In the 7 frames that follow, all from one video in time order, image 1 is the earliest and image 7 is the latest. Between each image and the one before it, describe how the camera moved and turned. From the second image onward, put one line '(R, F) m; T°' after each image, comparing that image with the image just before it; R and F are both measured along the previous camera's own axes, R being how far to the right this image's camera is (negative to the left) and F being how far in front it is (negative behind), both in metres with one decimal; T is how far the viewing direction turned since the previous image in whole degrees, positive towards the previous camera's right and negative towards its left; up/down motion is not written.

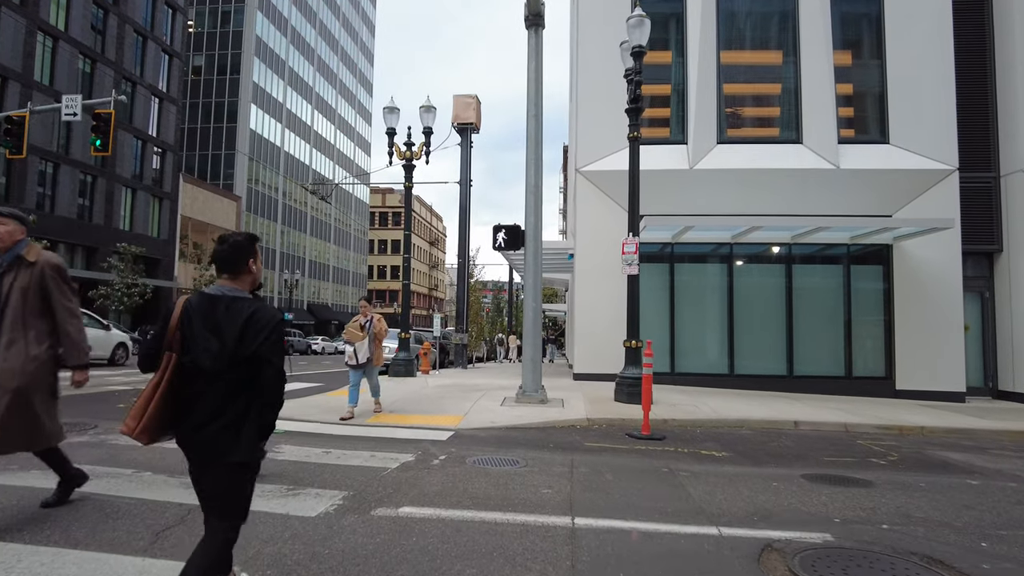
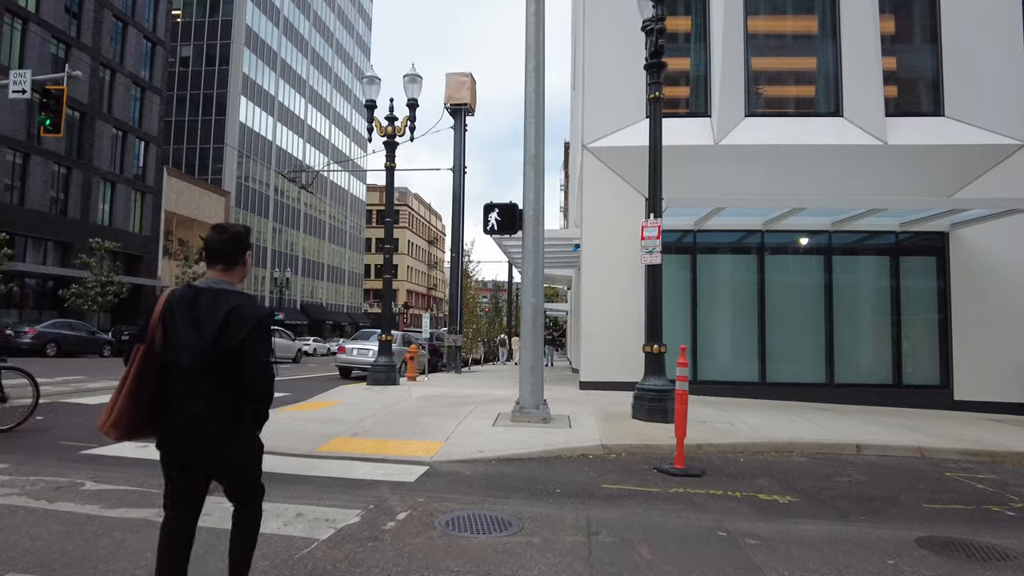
(+0.1, +2.0) m; 0°
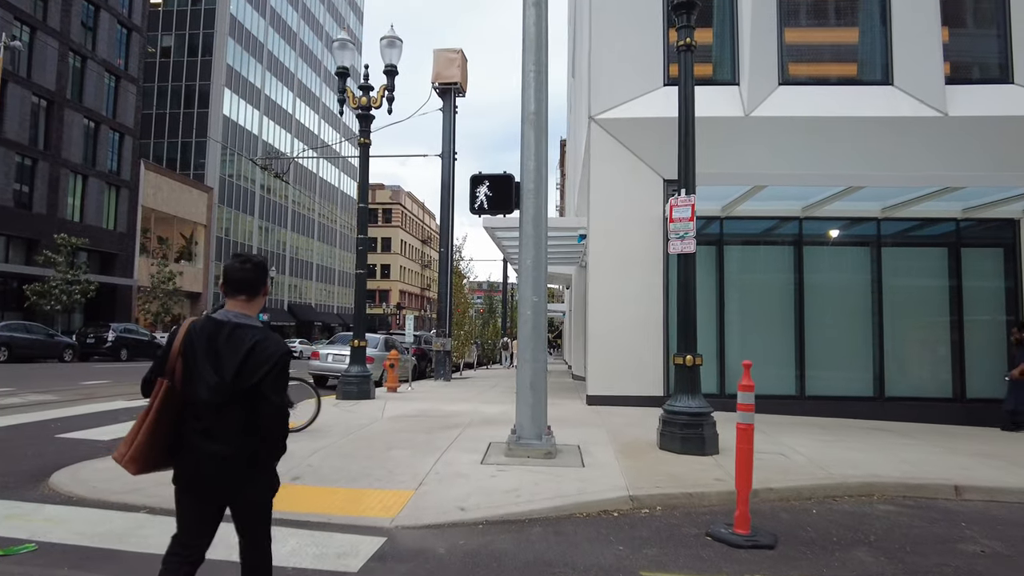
(0.0, +2.0) m; 0°
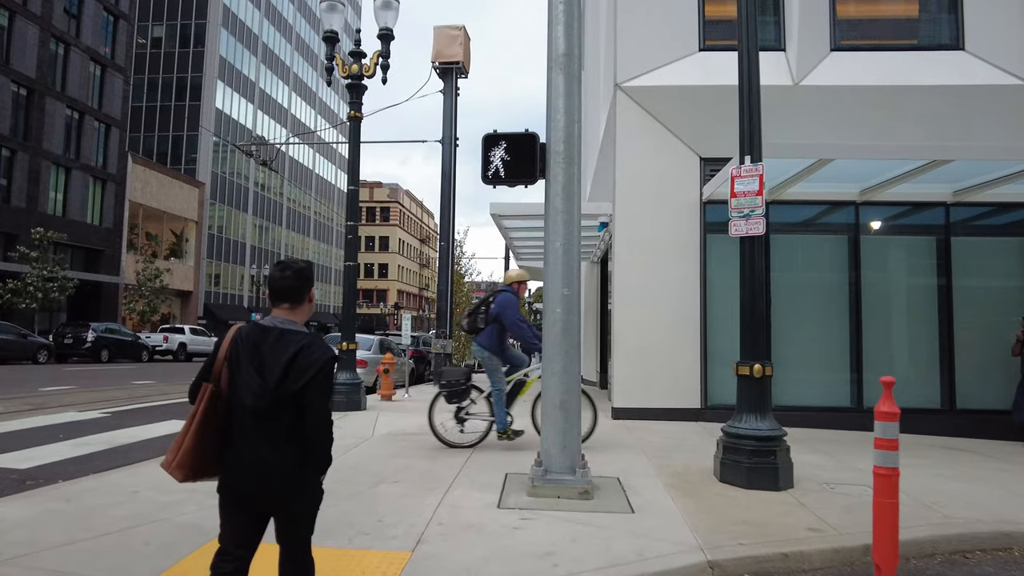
(-0.2, +1.5) m; 0°
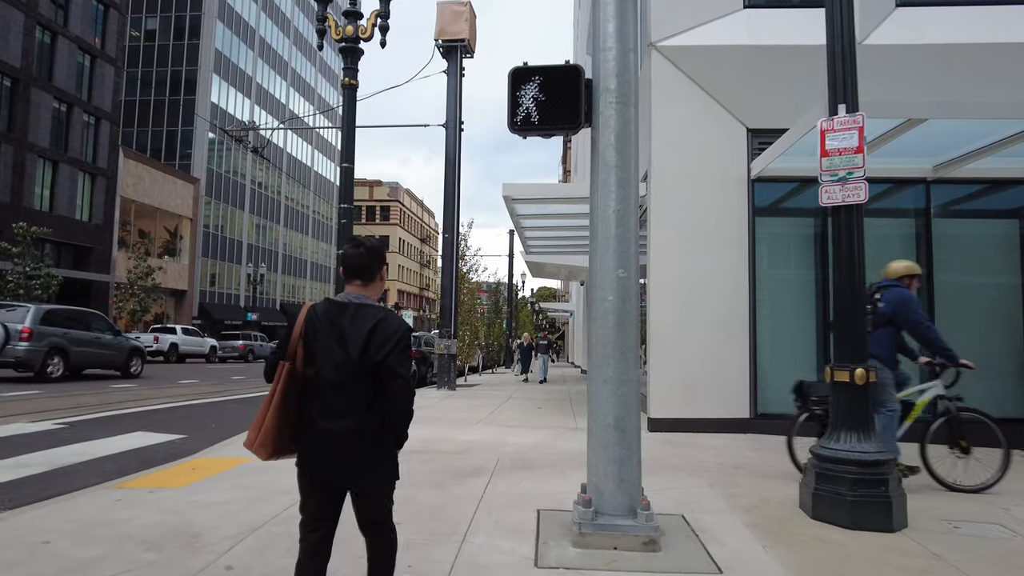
(-0.2, +1.3) m; 0°
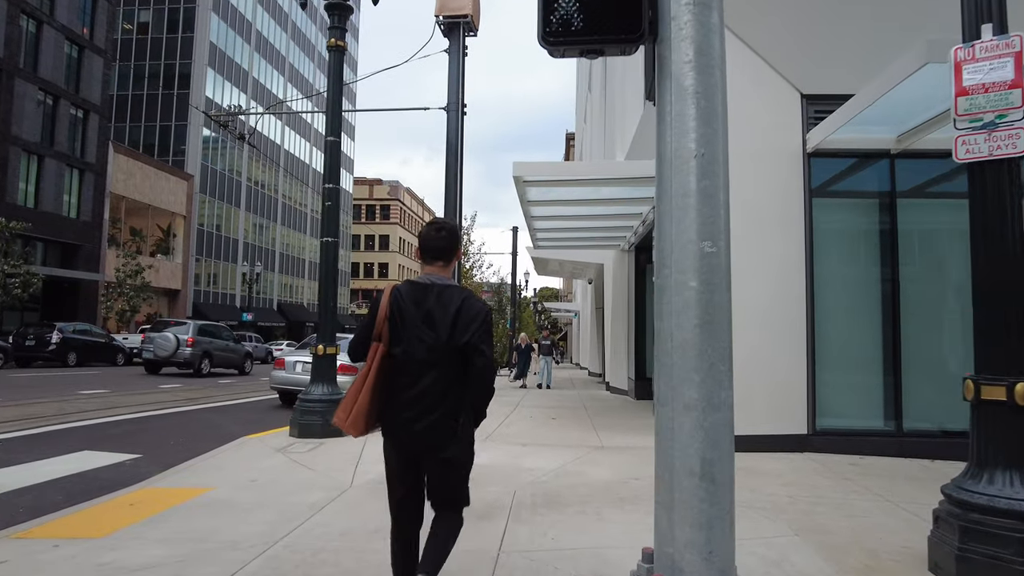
(-0.1, +1.3) m; 0°
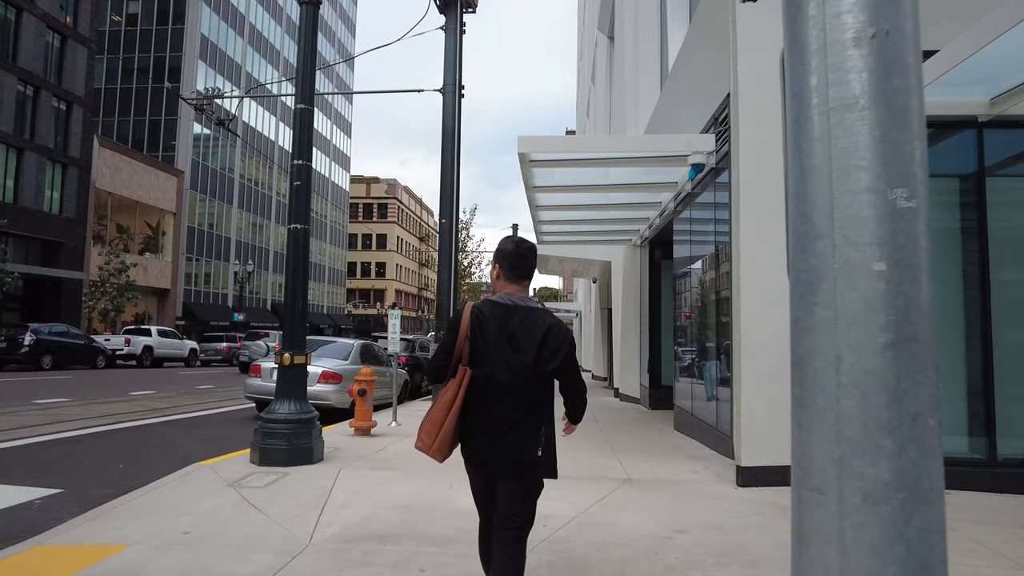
(-0.1, +1.3) m; 0°
